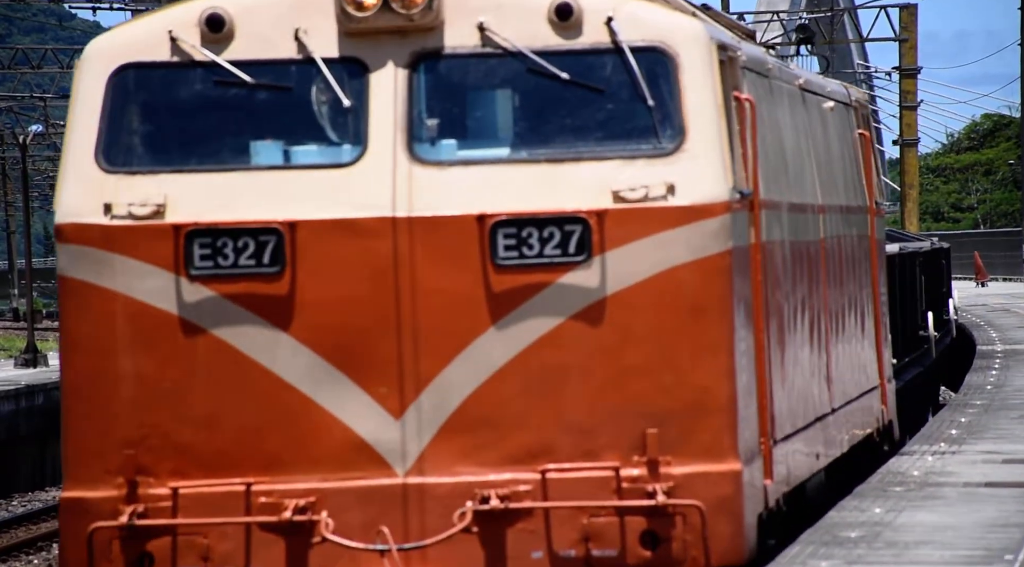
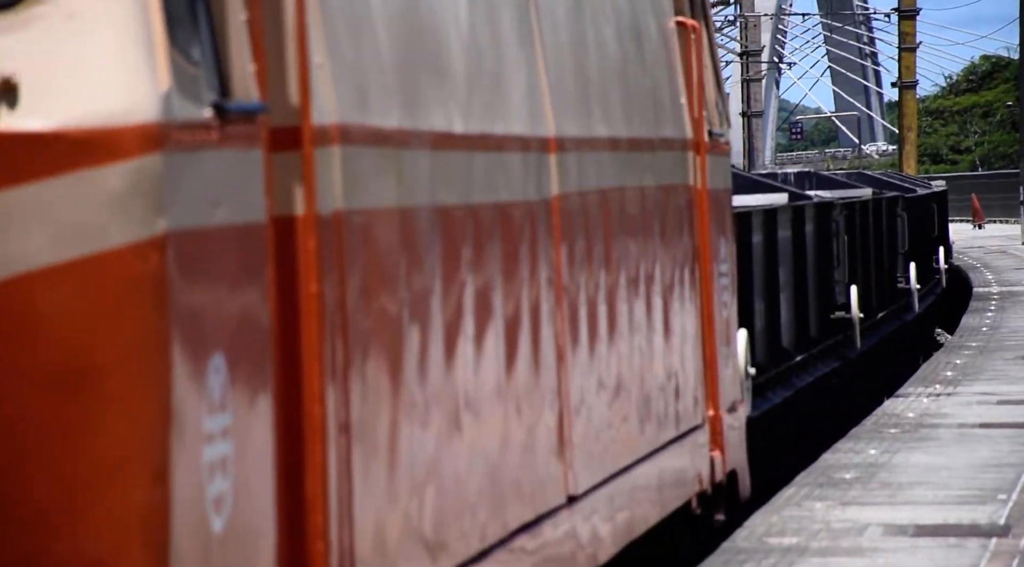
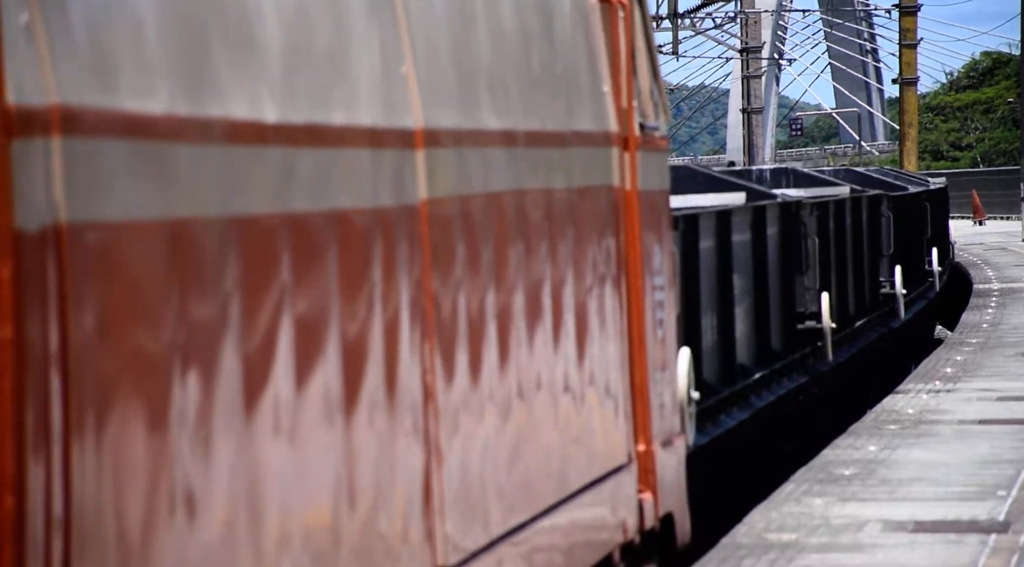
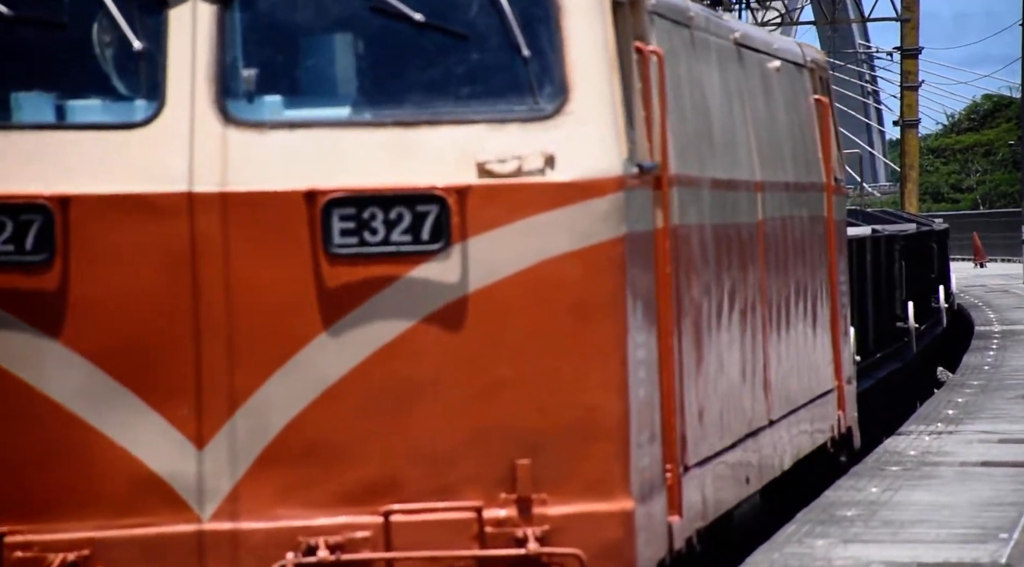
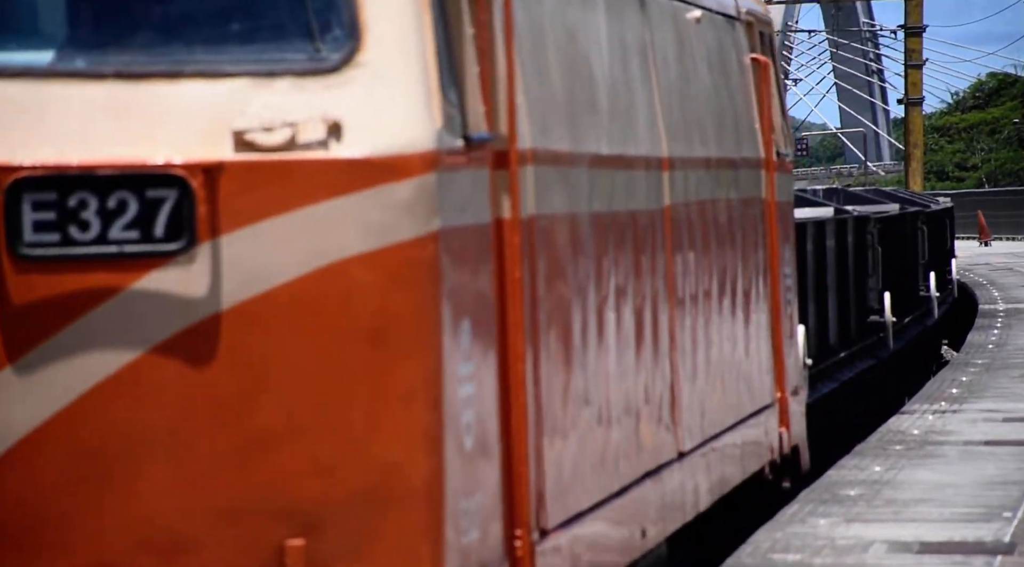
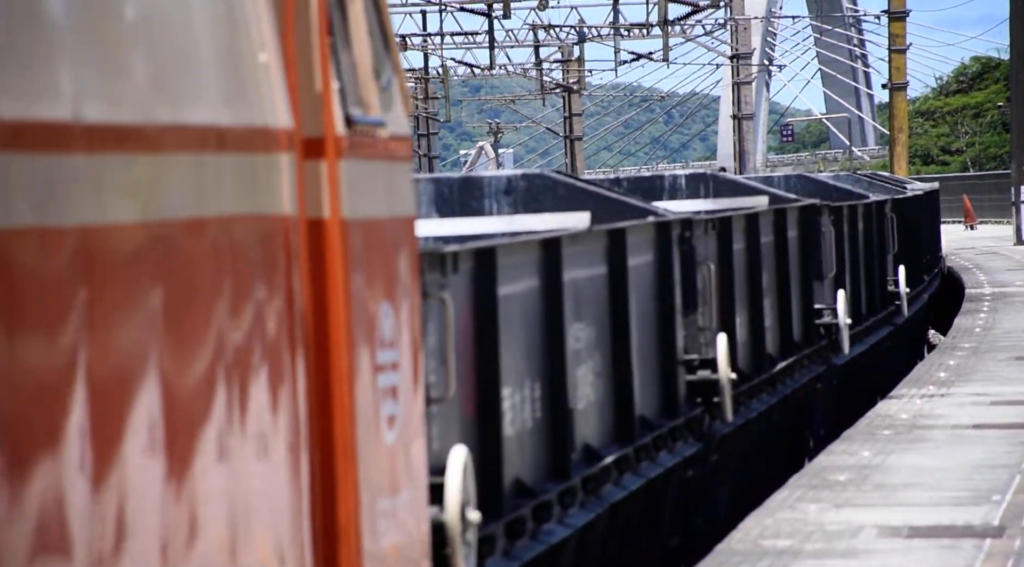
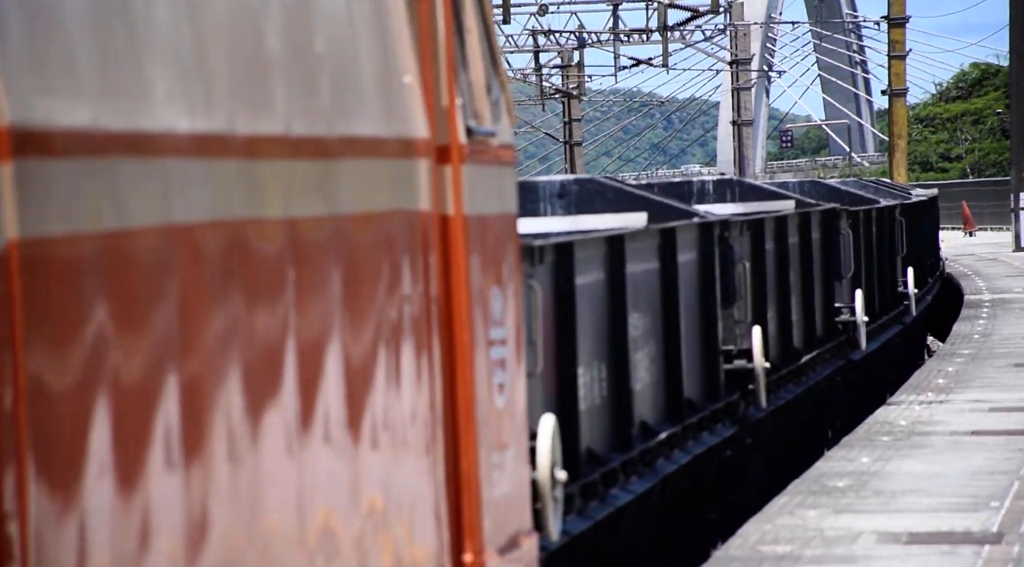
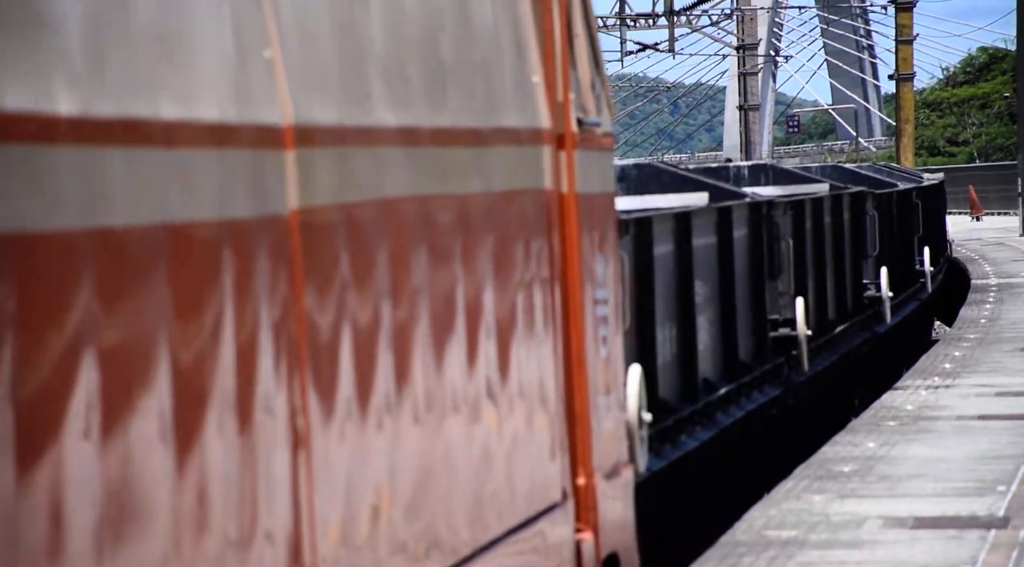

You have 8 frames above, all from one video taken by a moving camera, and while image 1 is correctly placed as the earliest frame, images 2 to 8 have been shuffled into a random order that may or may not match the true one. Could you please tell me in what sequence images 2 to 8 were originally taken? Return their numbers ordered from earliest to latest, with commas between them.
4, 5, 2, 3, 8, 7, 6
